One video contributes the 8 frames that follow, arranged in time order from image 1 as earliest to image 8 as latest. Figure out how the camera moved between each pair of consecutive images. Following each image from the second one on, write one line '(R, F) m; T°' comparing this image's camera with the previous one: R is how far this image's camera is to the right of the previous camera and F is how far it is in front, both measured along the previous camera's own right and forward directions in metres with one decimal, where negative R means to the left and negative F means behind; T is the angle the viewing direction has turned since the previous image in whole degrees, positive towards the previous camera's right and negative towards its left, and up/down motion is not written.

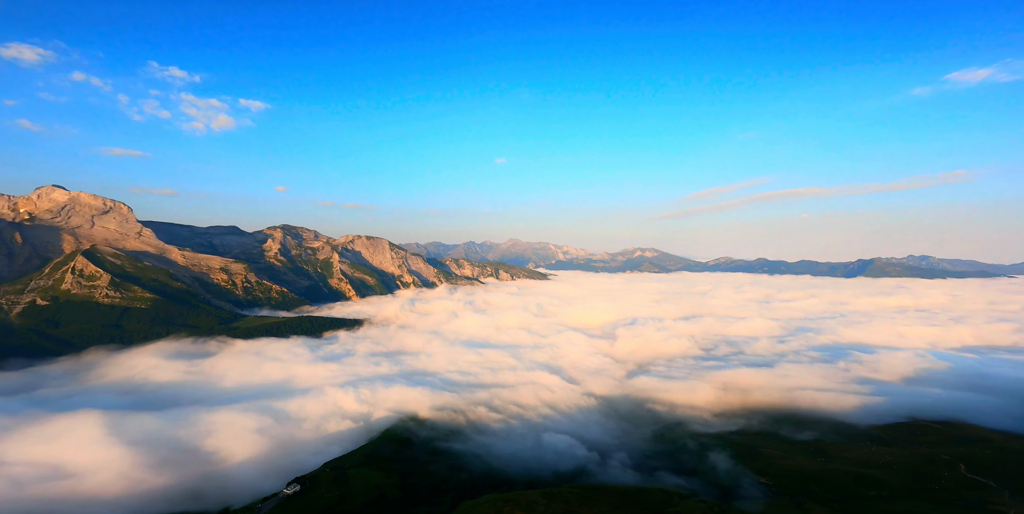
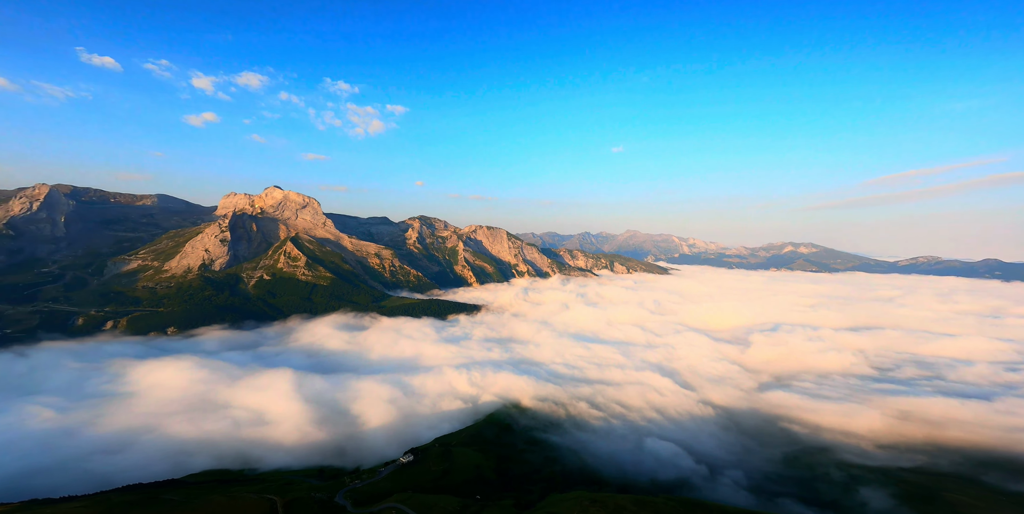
(+14.4, +4.7) m; -17°
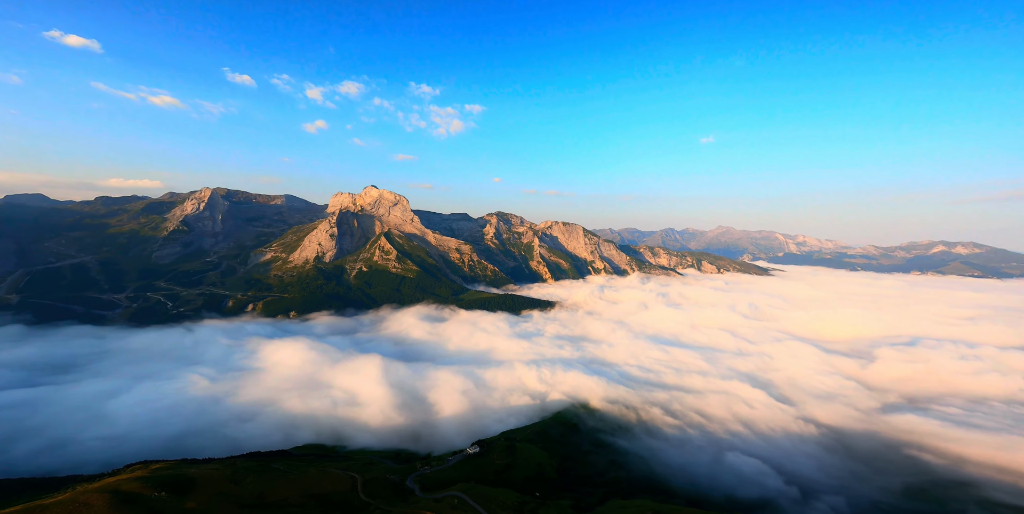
(+10.4, +4.0) m; -12°
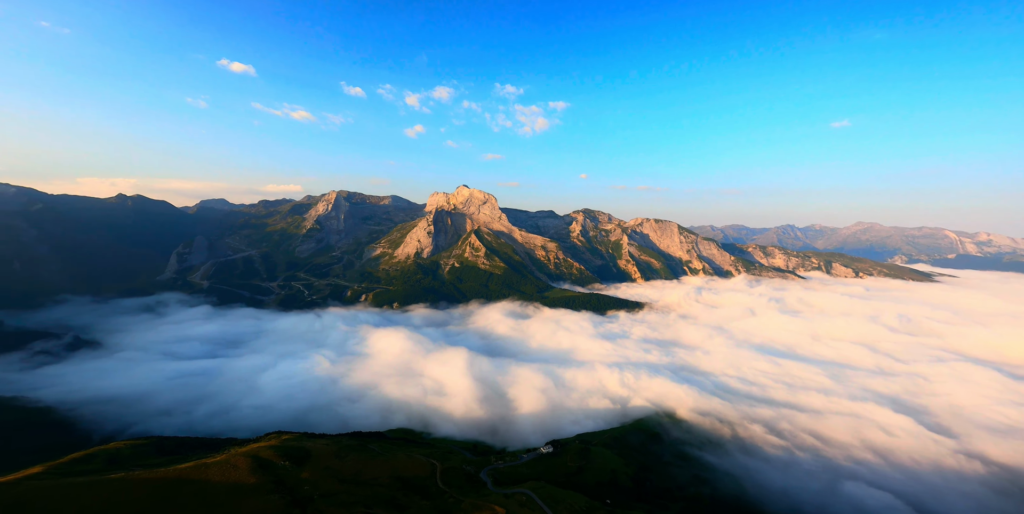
(+8.3, +3.2) m; -12°
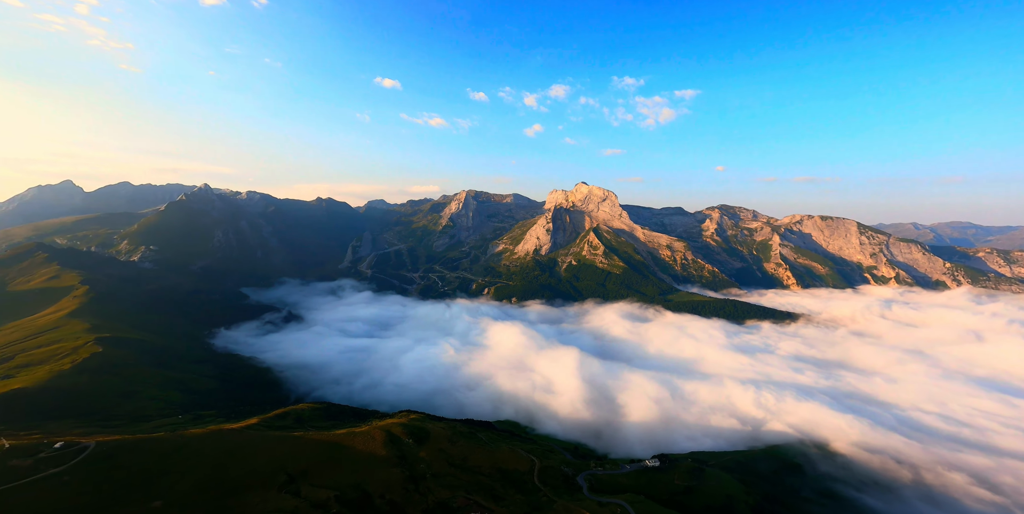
(+9.5, +3.6) m; -16°
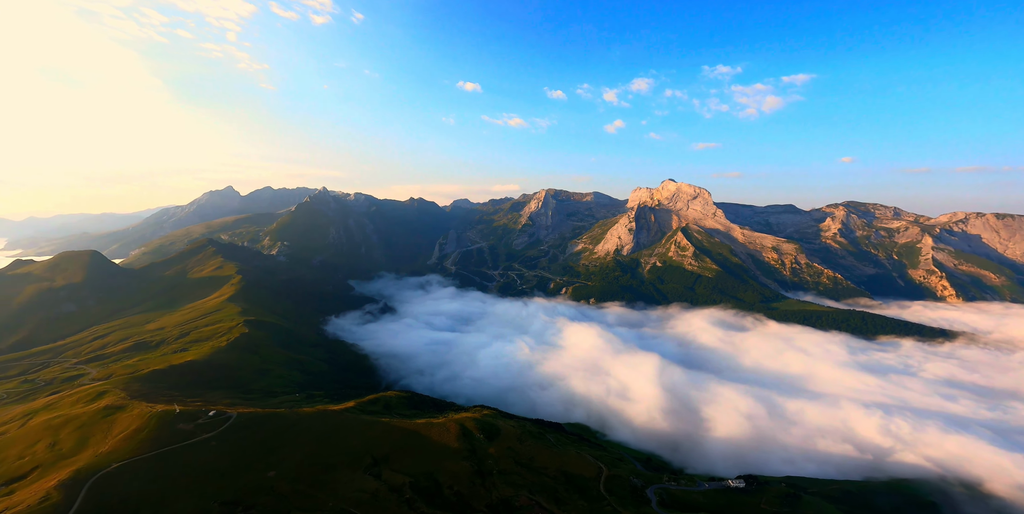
(+6.3, +1.9) m; -11°
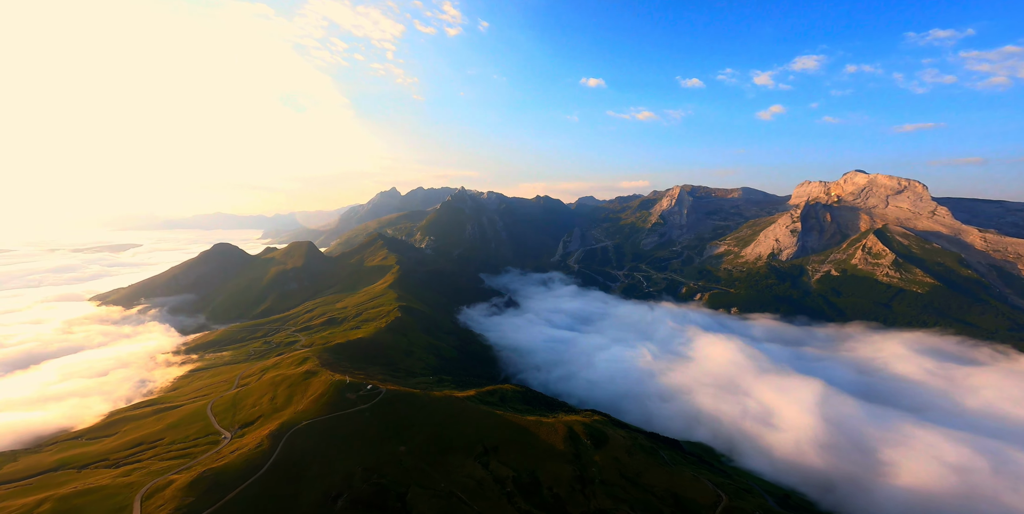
(+9.2, +4.7) m; -17°
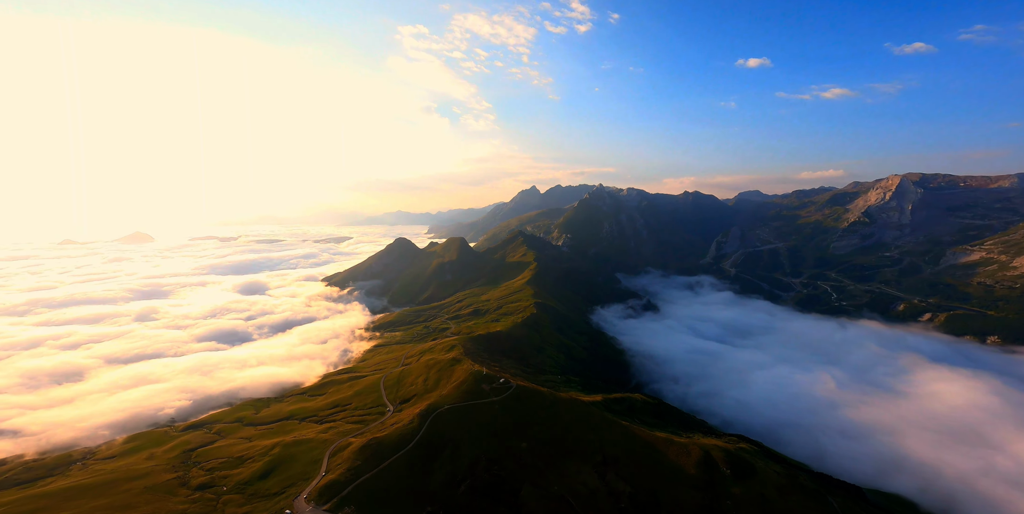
(+18.7, +10.6) m; -21°
